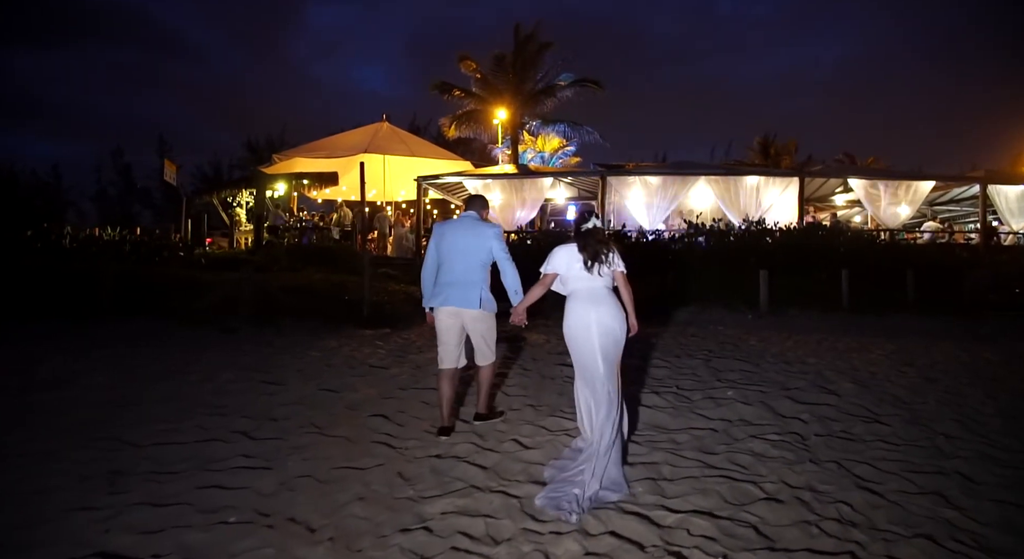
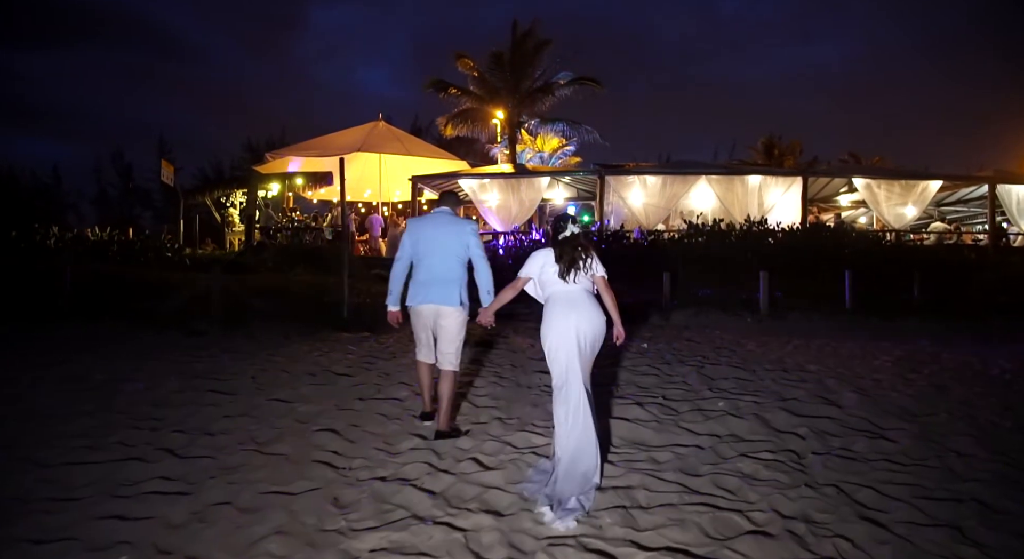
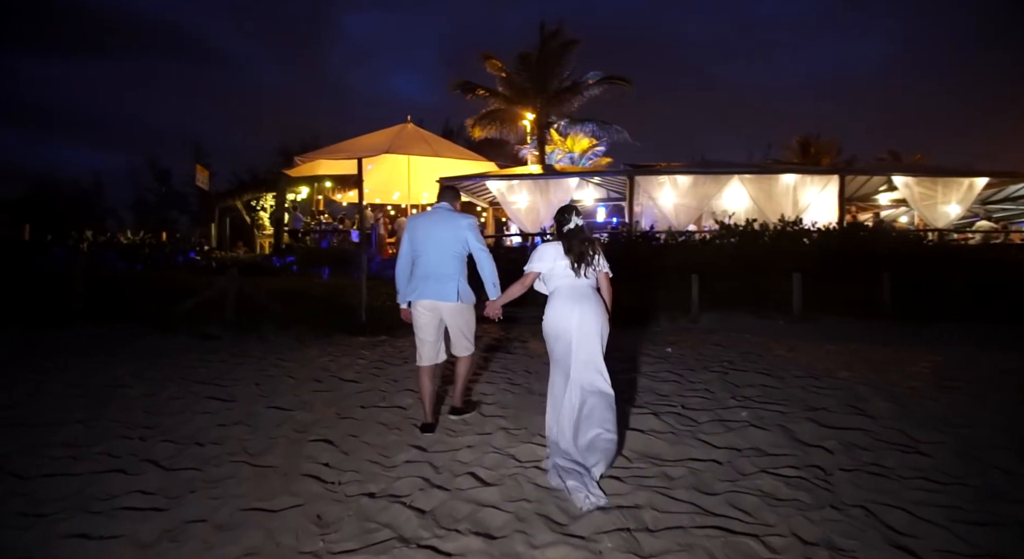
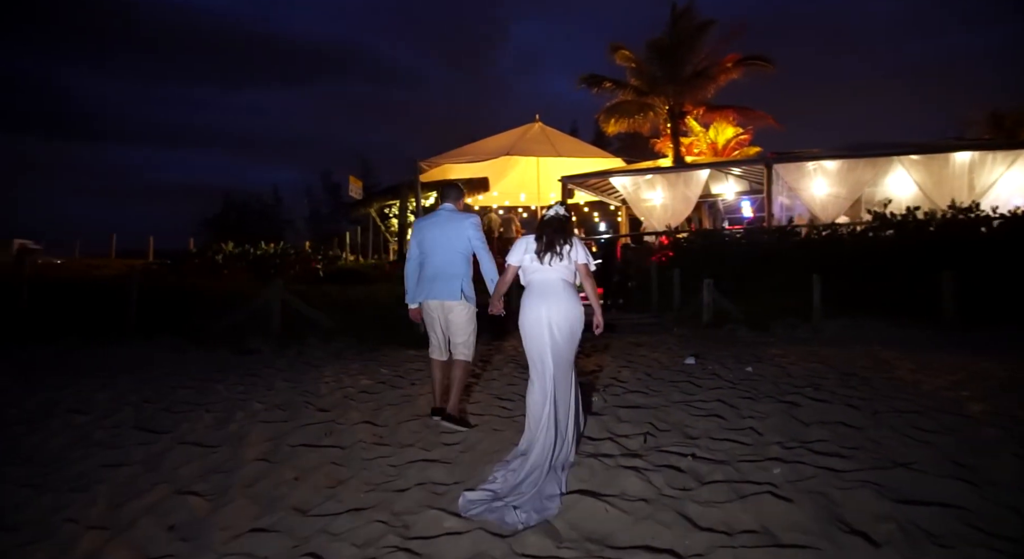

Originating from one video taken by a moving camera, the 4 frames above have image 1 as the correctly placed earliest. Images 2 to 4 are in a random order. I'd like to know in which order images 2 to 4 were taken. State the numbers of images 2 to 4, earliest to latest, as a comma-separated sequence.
2, 3, 4
